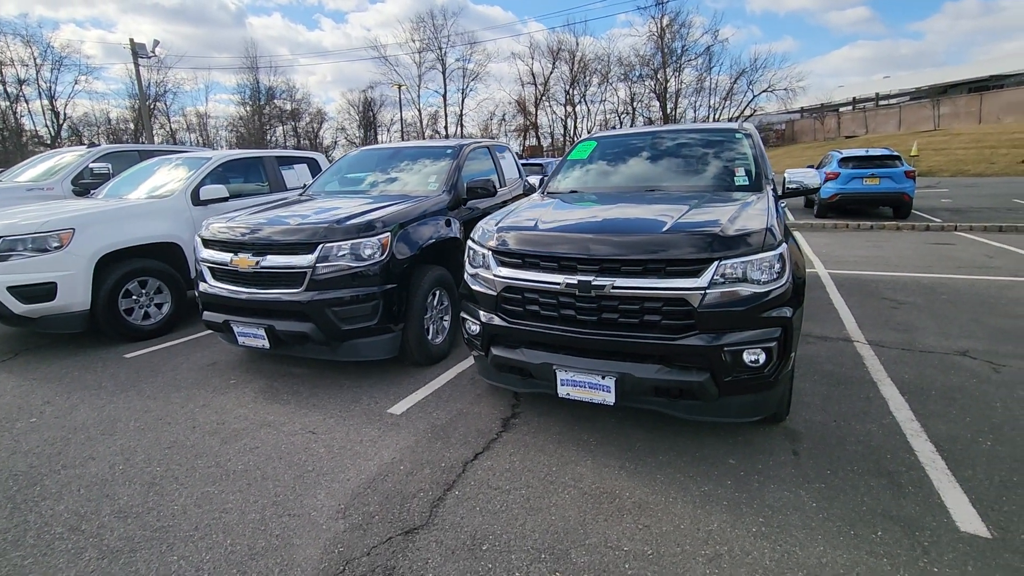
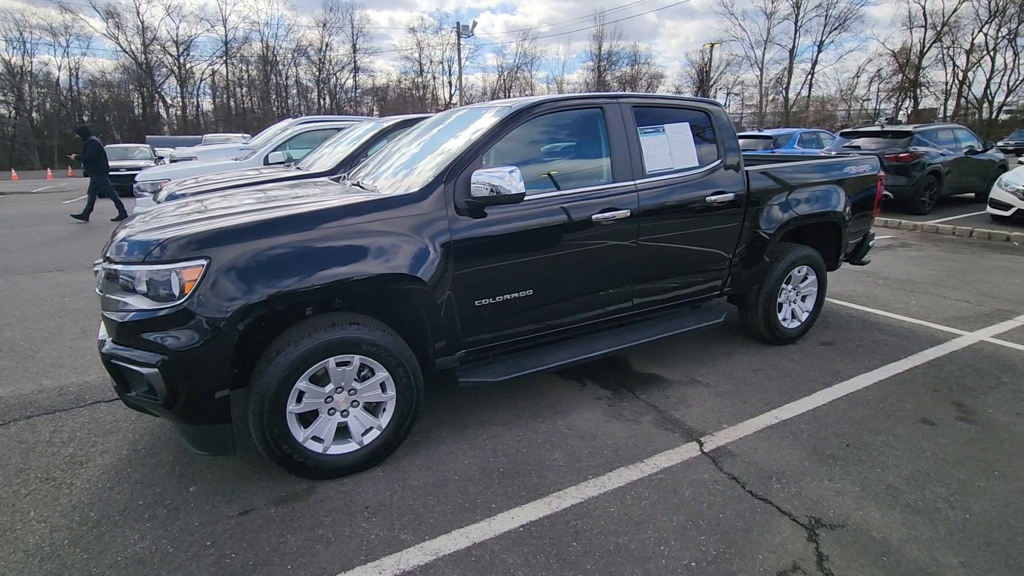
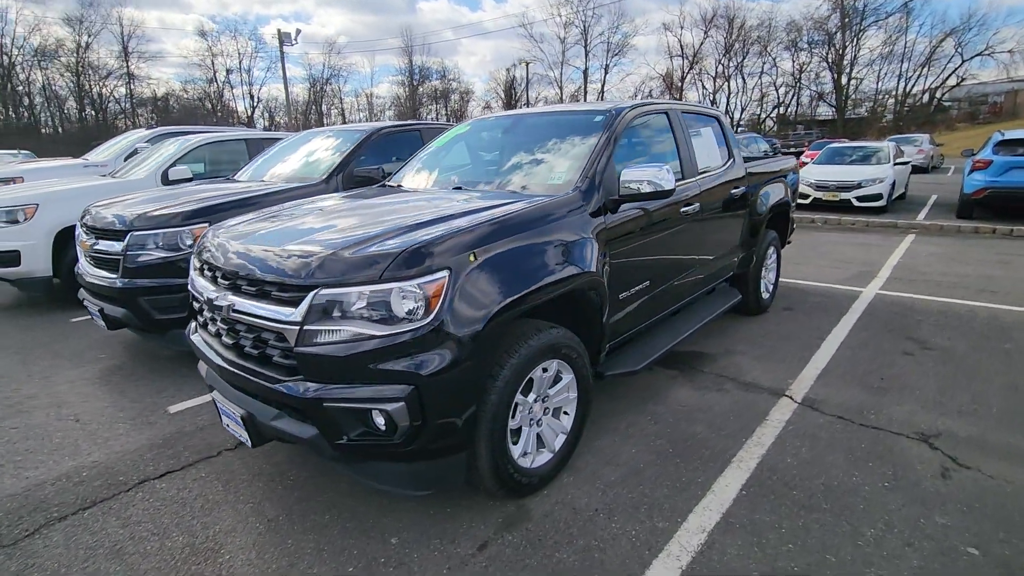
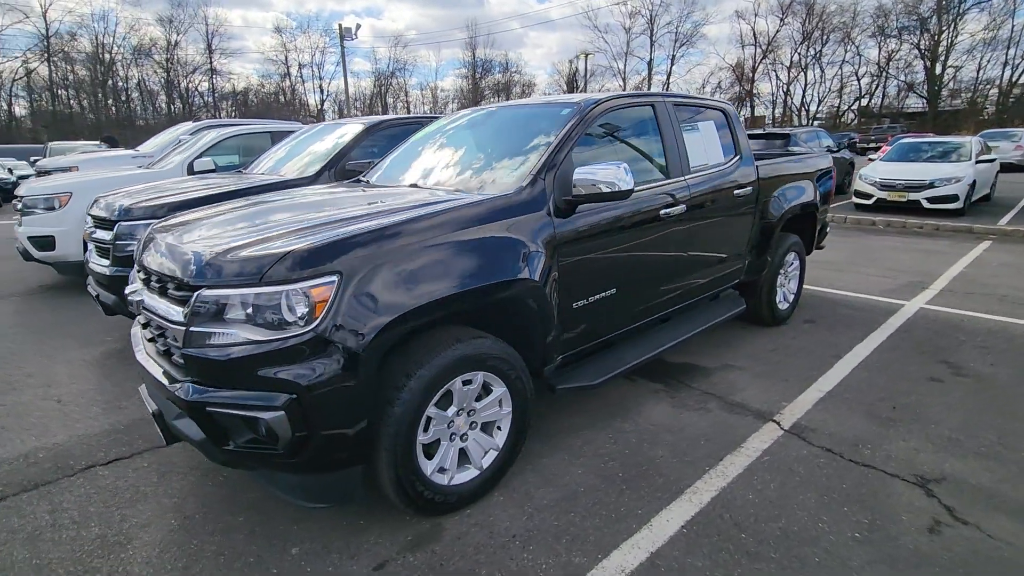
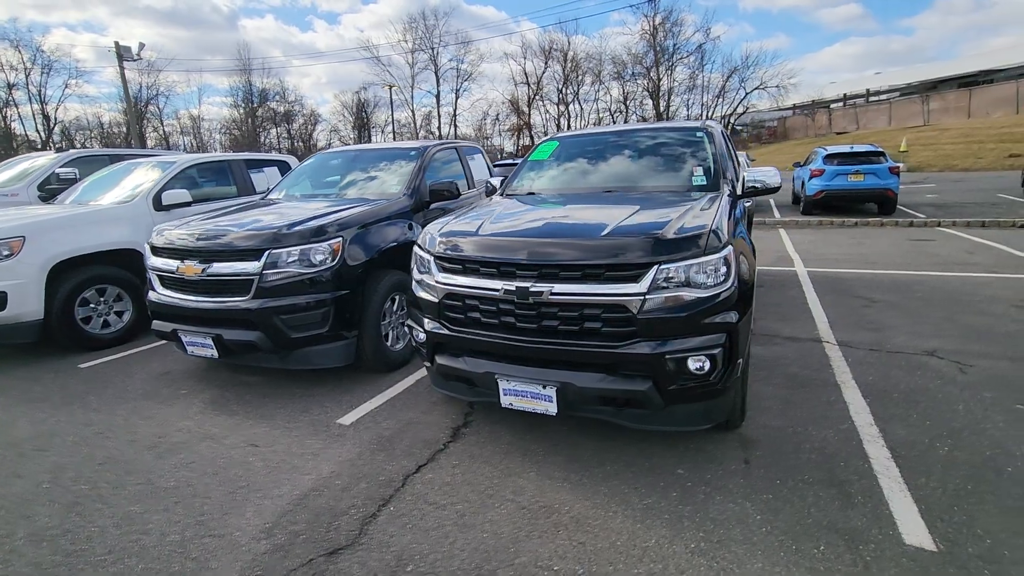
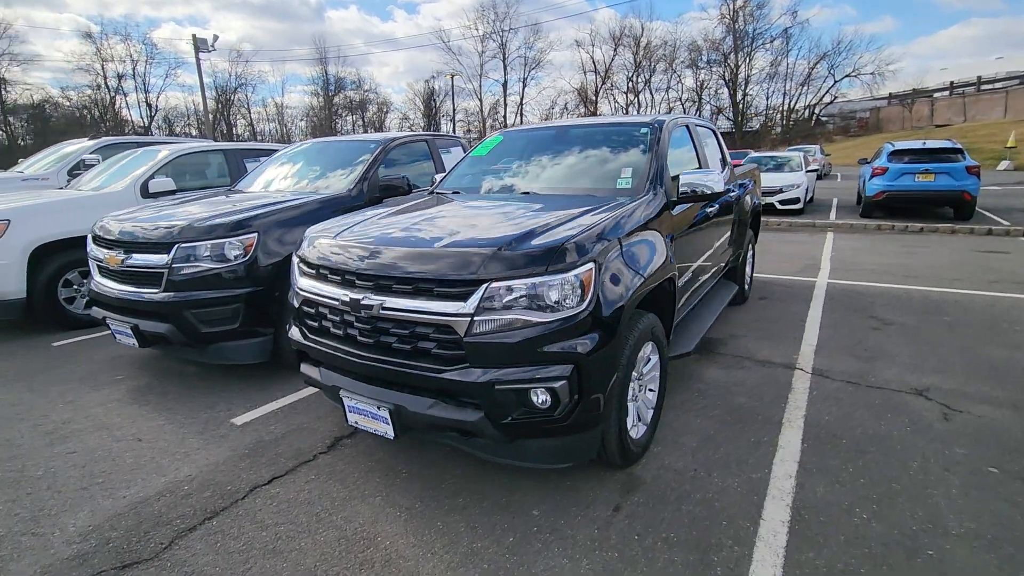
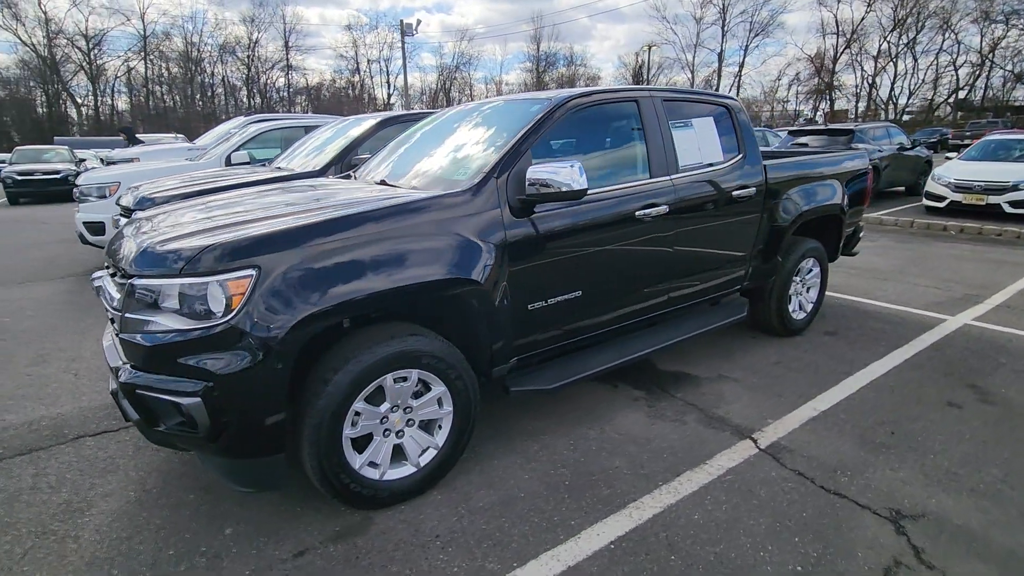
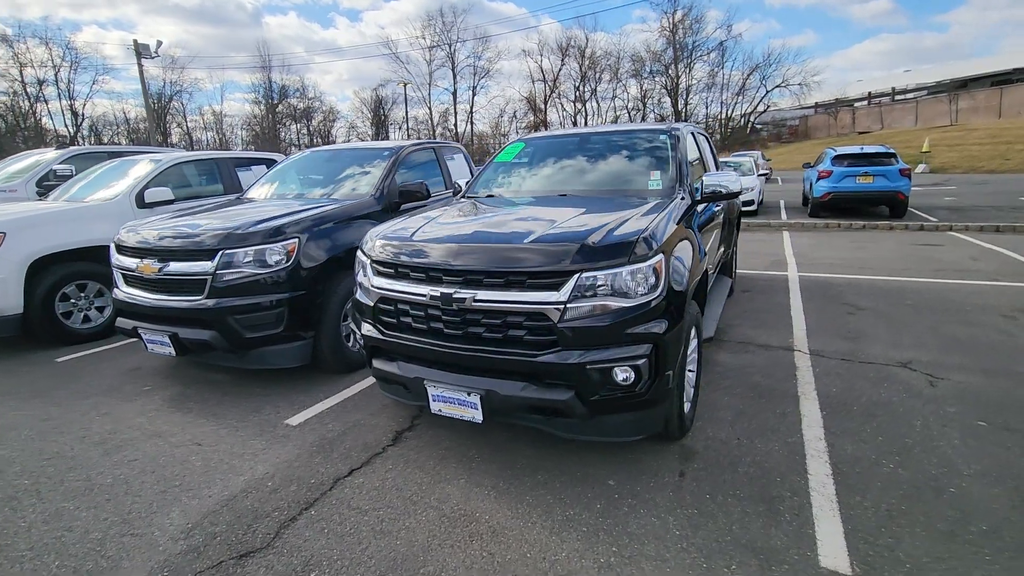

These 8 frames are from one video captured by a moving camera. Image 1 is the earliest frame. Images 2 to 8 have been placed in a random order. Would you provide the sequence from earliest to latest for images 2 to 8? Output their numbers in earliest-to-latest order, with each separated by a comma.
5, 8, 6, 3, 4, 7, 2
